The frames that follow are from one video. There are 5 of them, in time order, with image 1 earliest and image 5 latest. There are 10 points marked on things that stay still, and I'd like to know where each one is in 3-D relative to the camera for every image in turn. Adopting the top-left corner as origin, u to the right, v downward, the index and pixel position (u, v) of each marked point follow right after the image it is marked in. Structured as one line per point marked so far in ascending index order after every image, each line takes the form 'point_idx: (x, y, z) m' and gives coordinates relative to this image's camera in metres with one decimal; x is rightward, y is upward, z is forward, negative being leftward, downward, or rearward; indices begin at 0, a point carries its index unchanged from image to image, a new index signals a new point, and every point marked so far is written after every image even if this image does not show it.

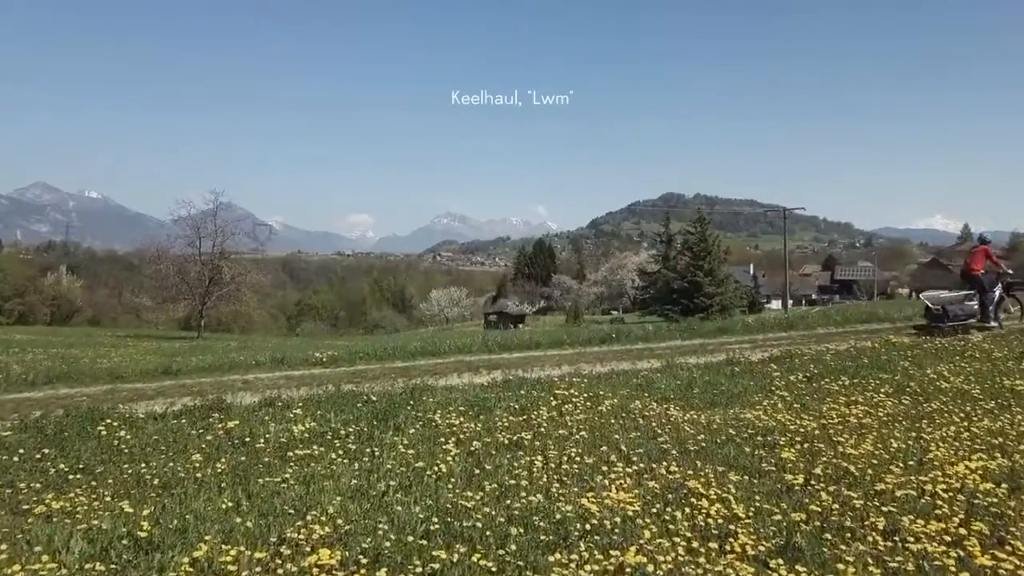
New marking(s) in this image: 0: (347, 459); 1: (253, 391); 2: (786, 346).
0: (-2.1, -2.2, +10.7) m
1: (-4.6, -1.8, +14.5) m
2: (+6.2, -1.3, +18.8) m
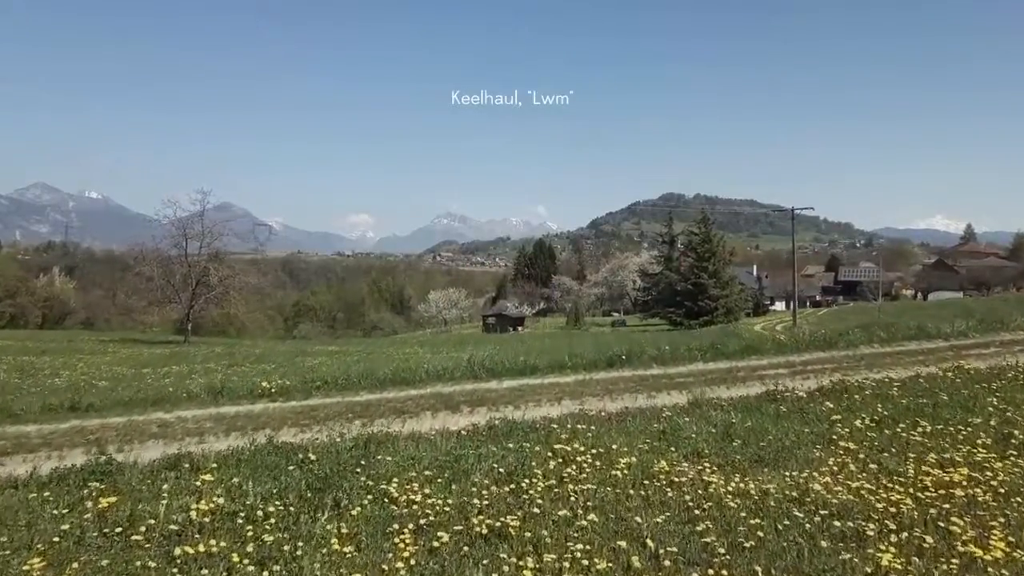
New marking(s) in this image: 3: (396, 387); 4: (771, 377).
0: (-2.3, -2.5, +7.5) m
1: (-4.8, -2.1, +11.3) m
2: (+6.1, -1.6, +15.5) m
3: (-2.2, -1.9, +15.5) m
4: (+4.8, -1.7, +15.1) m
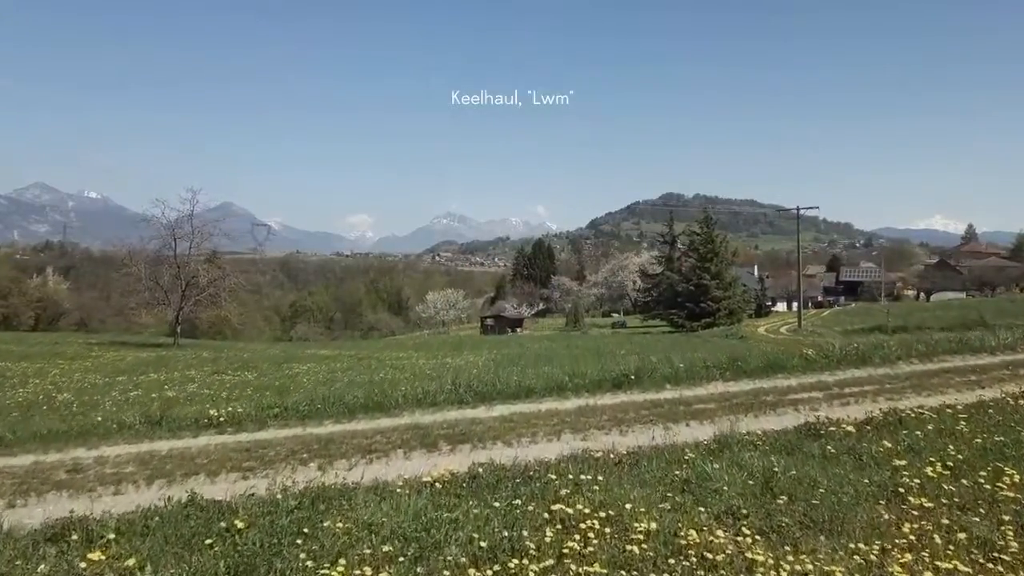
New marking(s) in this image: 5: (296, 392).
0: (-2.5, -2.7, +5.3) m
1: (-4.9, -2.3, +9.0) m
2: (+5.9, -1.8, +13.3) m
3: (-2.3, -2.0, +13.3) m
4: (+4.6, -1.8, +12.9) m
5: (-5.0, -2.5, +19.1) m
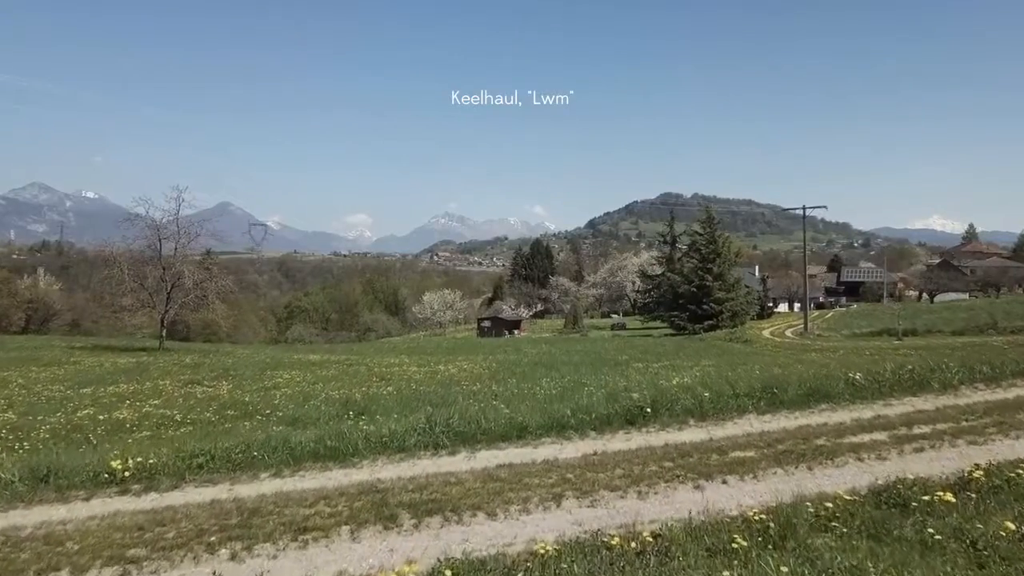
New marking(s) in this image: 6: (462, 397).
0: (-2.6, -2.9, +2.5) m
1: (-5.1, -2.5, +6.3) m
2: (+5.8, -2.0, +10.6) m
3: (-2.5, -2.2, +10.5) m
4: (+4.5, -2.1, +10.2) m
5: (-5.1, -2.7, +16.4) m
6: (-1.2, -2.7, +19.5) m
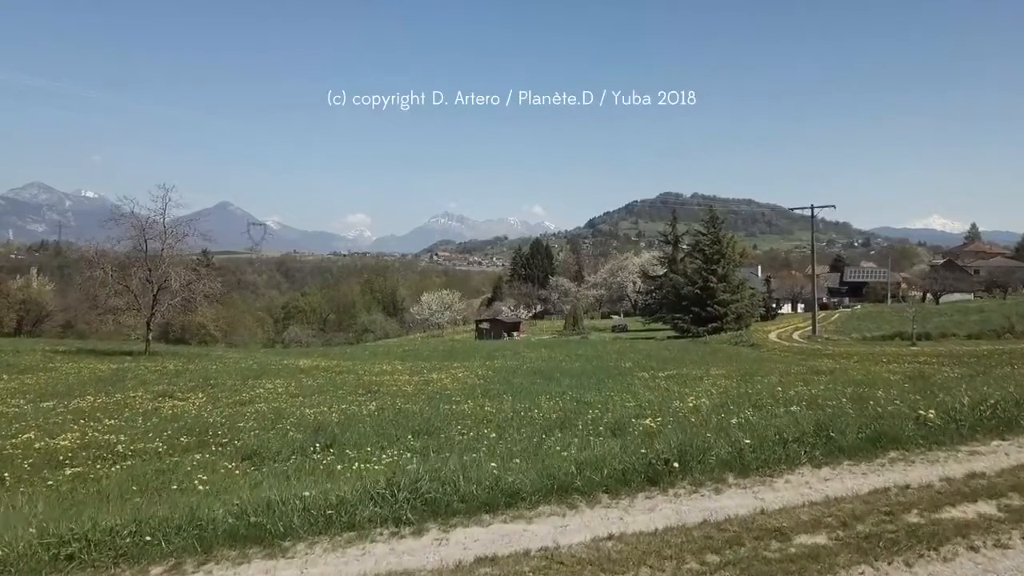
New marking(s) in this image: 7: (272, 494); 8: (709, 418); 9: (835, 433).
0: (-2.7, -3.1, -0.2) m
1: (-5.2, -2.7, +3.5) m
2: (+5.6, -2.2, +7.8) m
3: (-2.6, -2.5, +7.8) m
4: (+4.3, -2.3, +7.4) m
5: (-5.3, -2.9, +13.6) m
6: (-1.4, -2.9, +16.8) m
7: (-3.0, -2.5, +10.2) m
8: (+4.0, -2.7, +17.0) m
9: (+4.4, -2.0, +11.2) m
